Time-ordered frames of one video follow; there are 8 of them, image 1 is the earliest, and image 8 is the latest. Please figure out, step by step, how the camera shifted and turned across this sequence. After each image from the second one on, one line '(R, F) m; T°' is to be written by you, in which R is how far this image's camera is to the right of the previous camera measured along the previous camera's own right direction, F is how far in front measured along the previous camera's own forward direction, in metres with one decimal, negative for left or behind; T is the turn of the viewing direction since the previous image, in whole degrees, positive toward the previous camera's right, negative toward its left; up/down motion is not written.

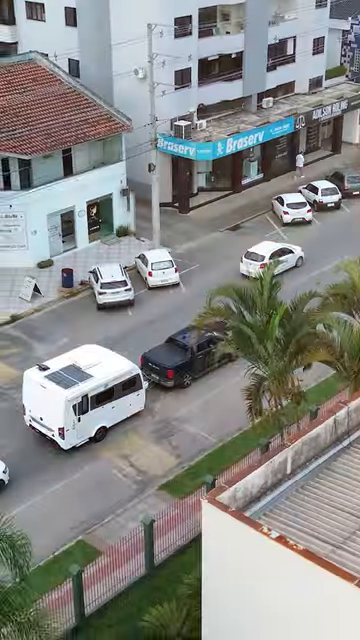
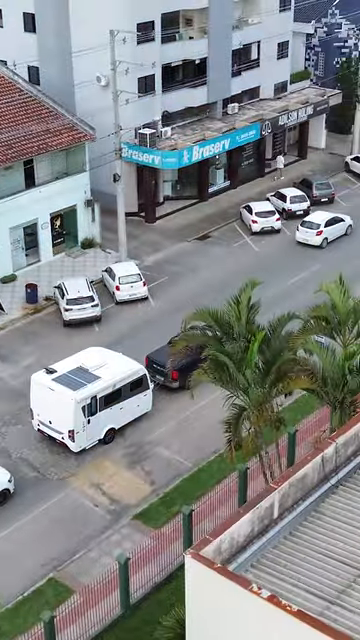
(-0.2, +1.1) m; +2°
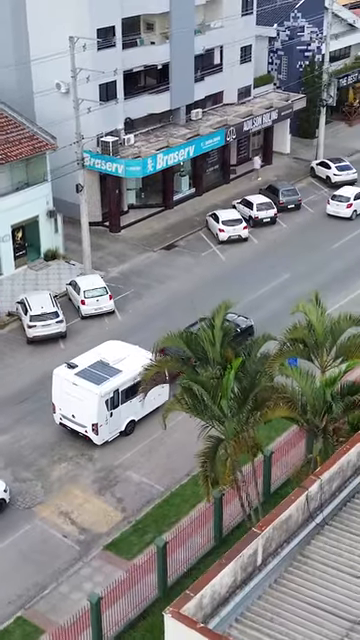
(-0.1, +1.0) m; +2°
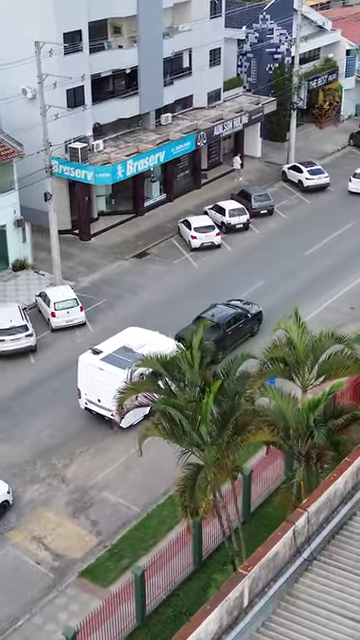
(-0.1, +0.8) m; +2°
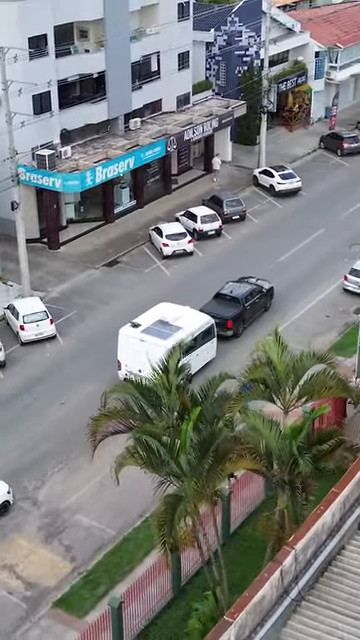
(-0.1, +0.8) m; +2°
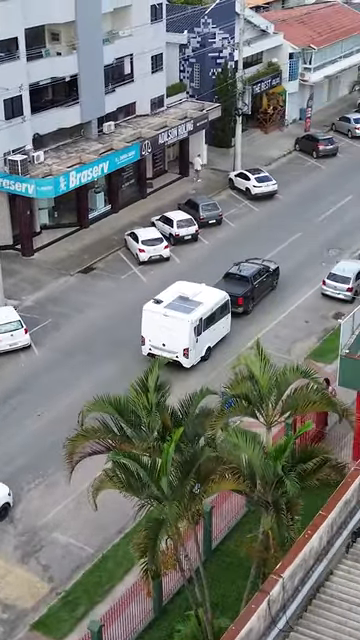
(0.0, +0.6) m; +2°
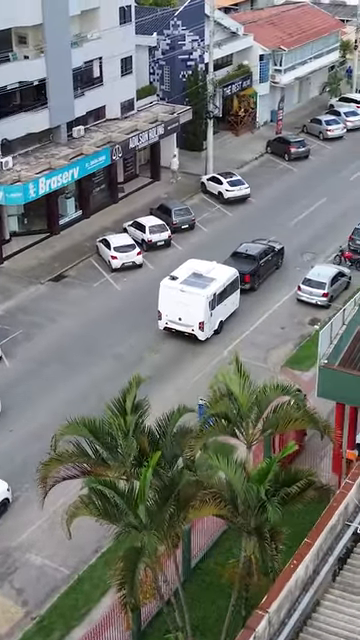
(-0.1, +0.6) m; +2°
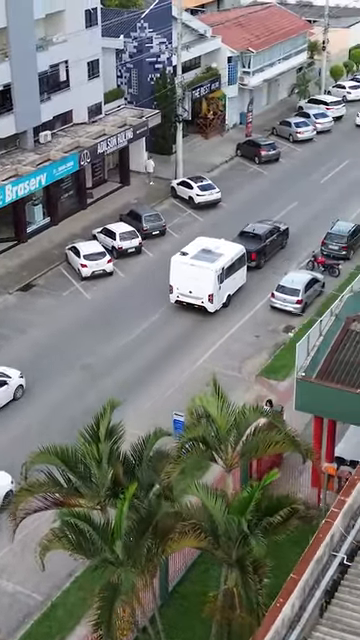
(-0.1, +0.7) m; +2°
